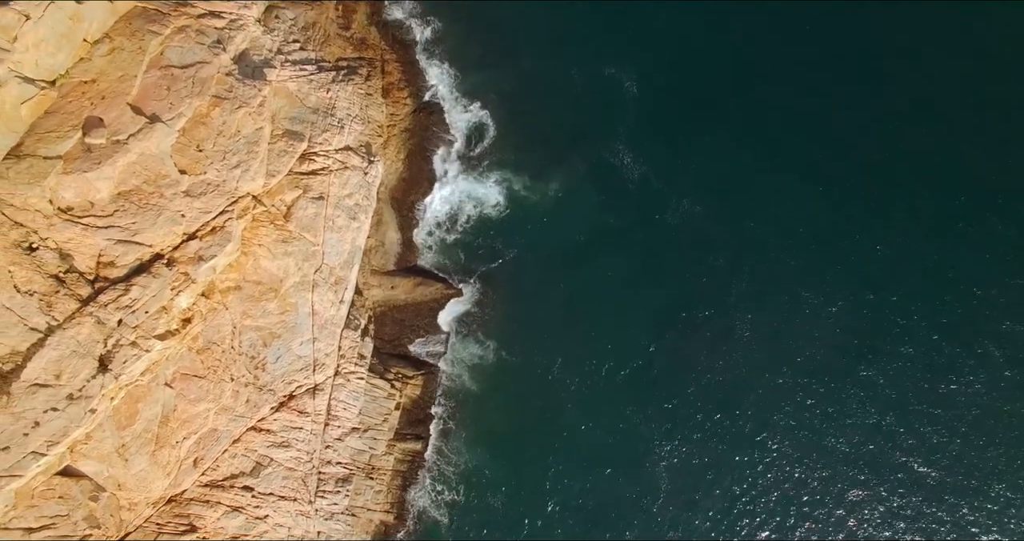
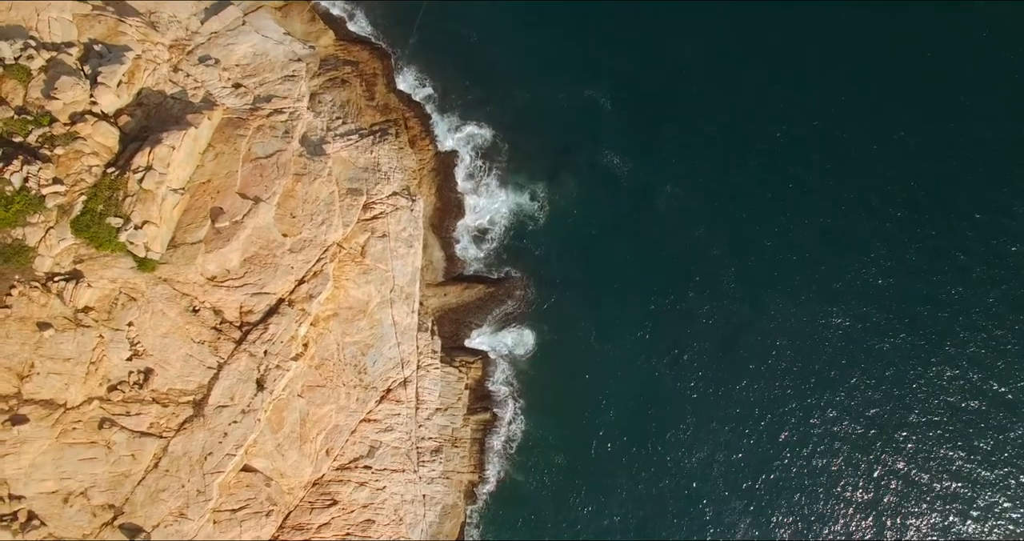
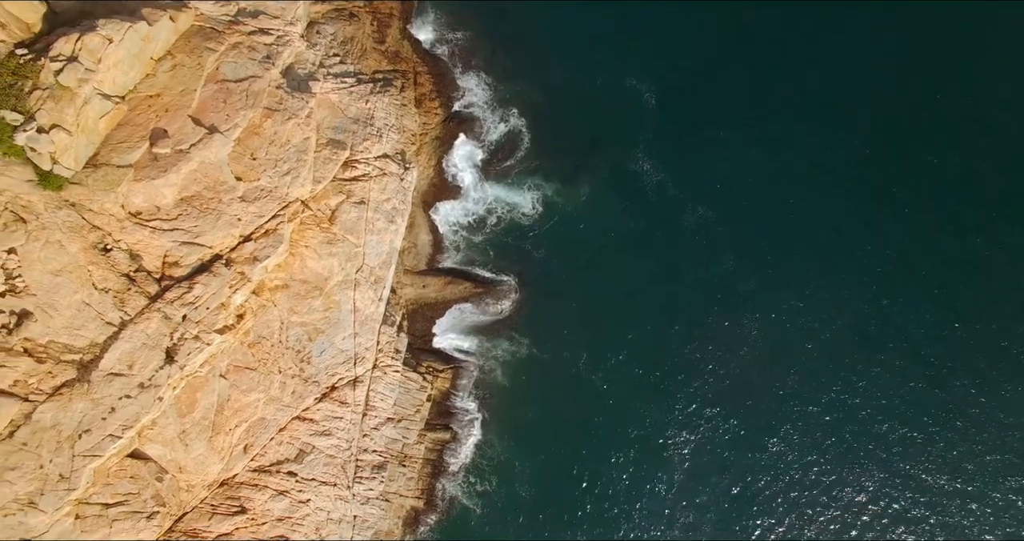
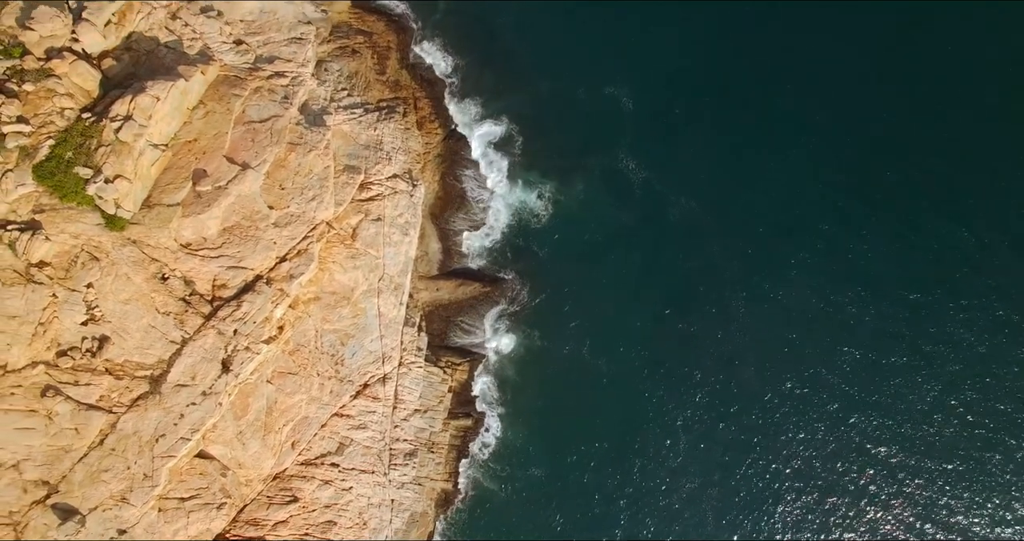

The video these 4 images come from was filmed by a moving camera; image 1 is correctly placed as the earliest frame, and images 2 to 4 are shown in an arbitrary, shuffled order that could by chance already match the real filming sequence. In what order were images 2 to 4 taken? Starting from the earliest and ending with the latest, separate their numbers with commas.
3, 4, 2
